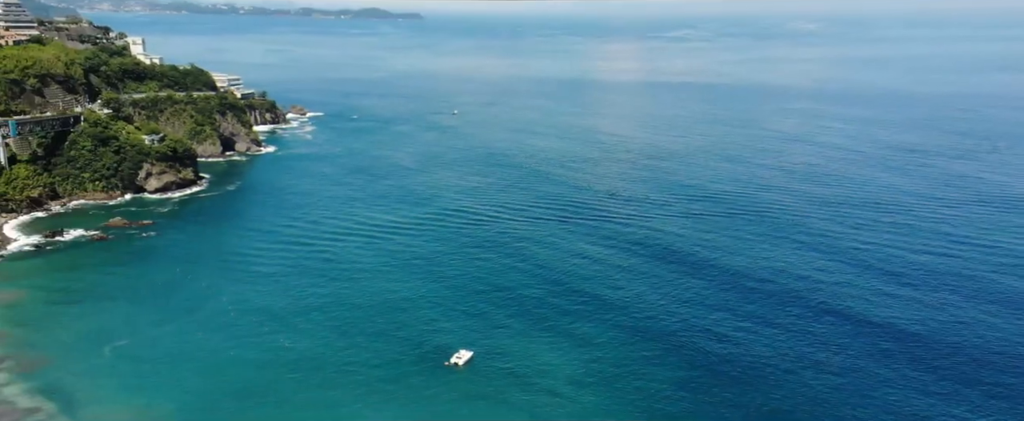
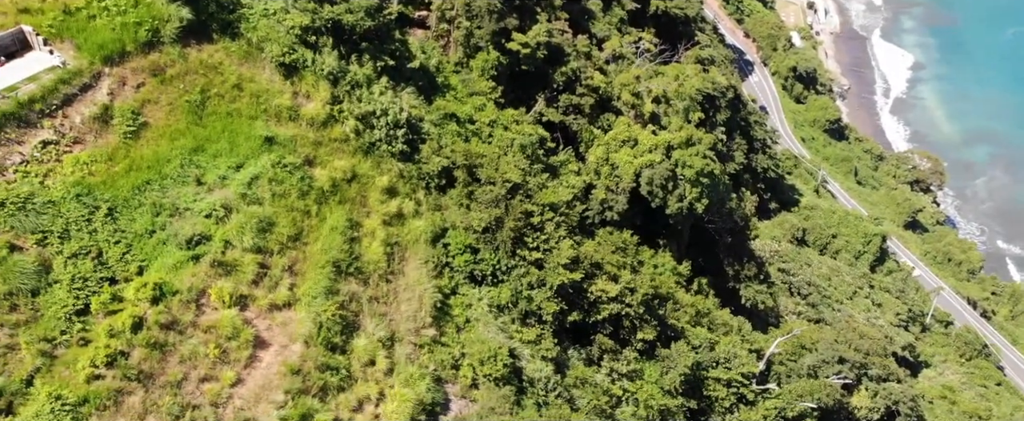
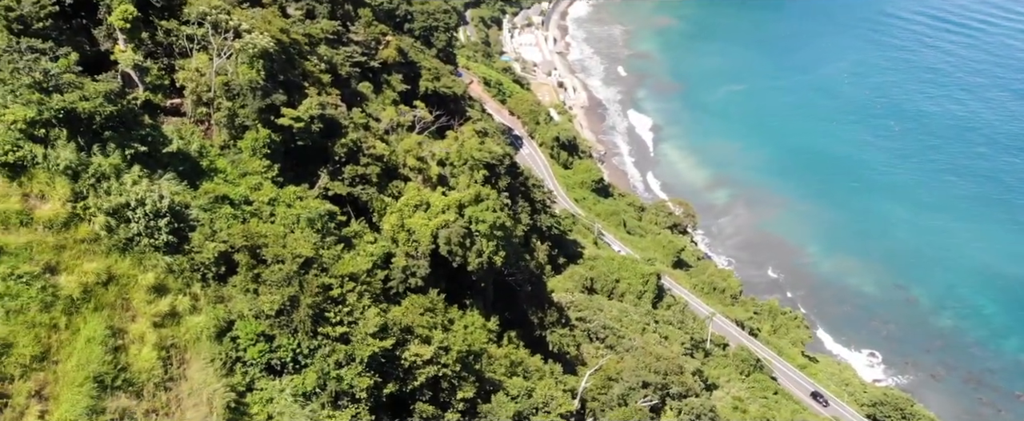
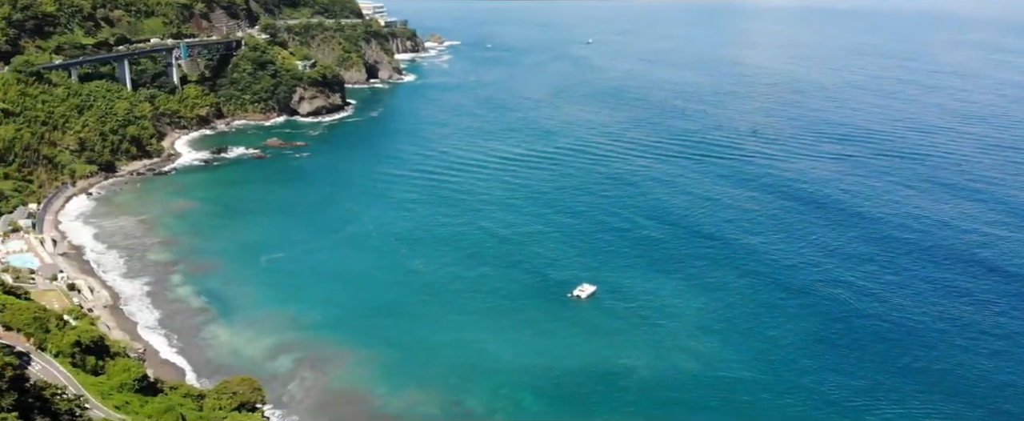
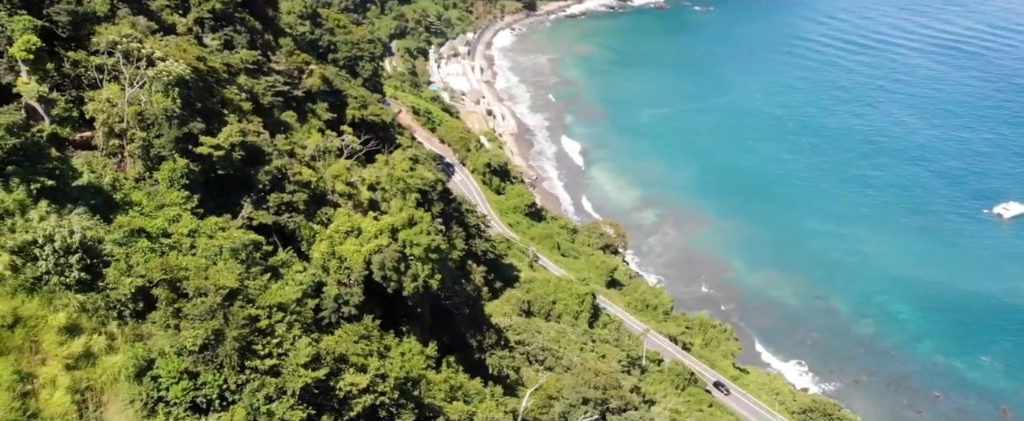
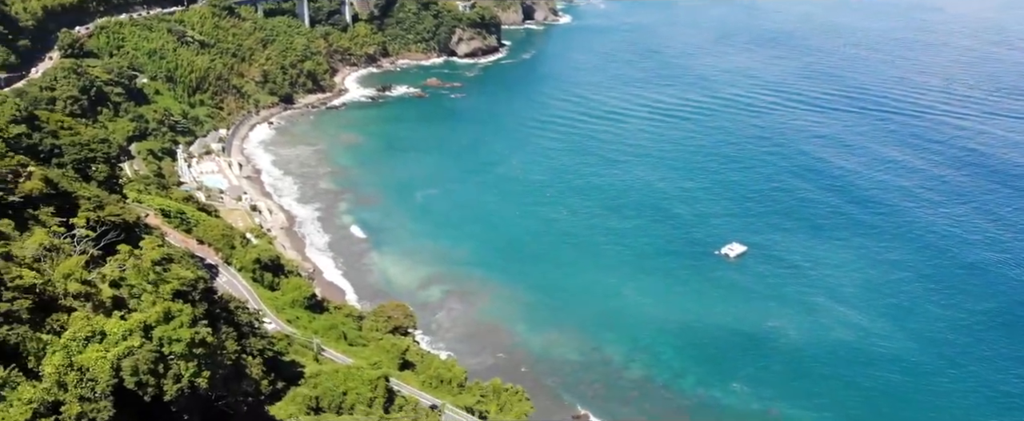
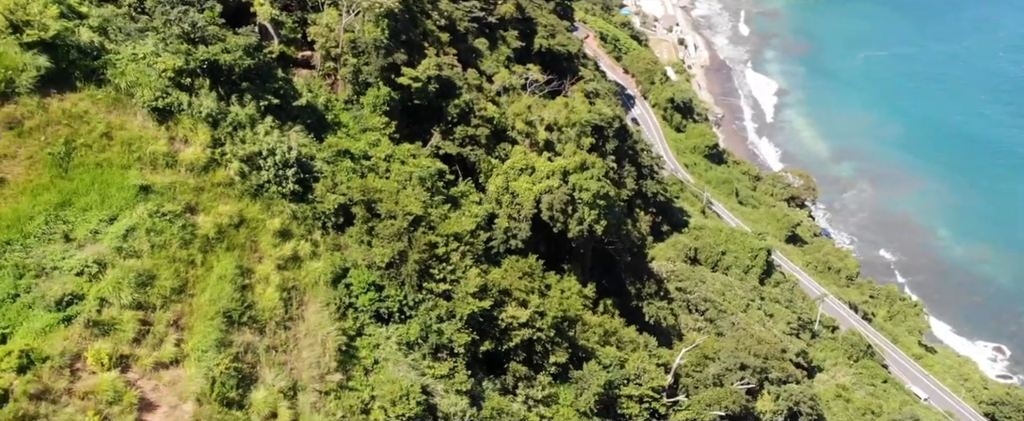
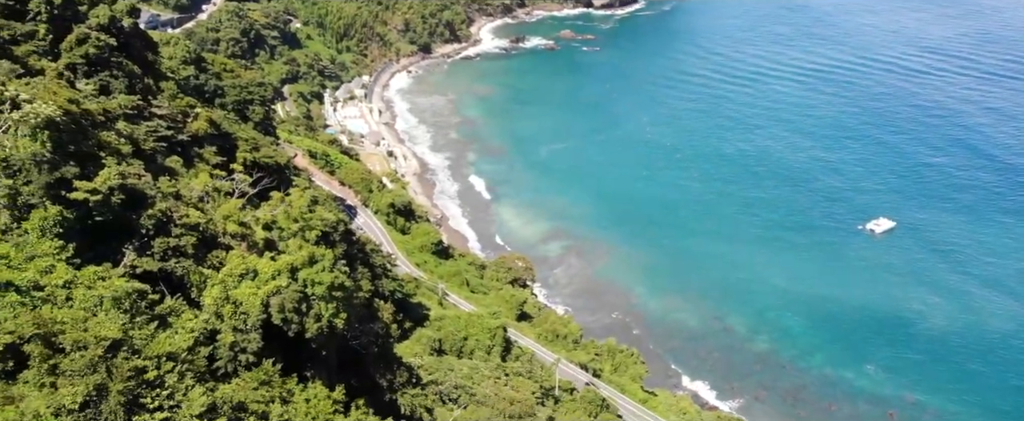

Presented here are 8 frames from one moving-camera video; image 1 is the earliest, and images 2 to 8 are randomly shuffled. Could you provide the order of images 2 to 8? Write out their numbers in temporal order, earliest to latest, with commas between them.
4, 6, 8, 5, 3, 7, 2
